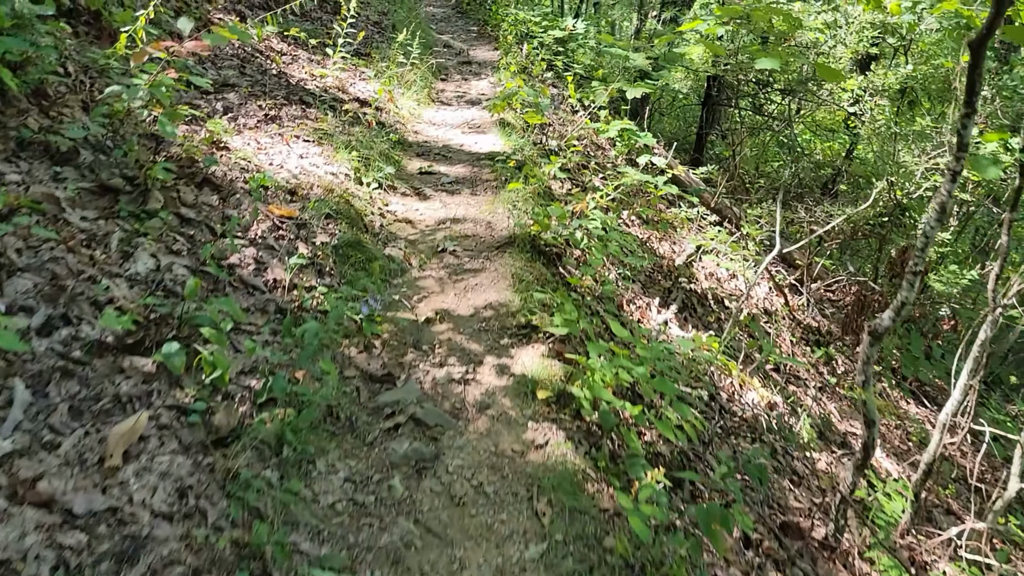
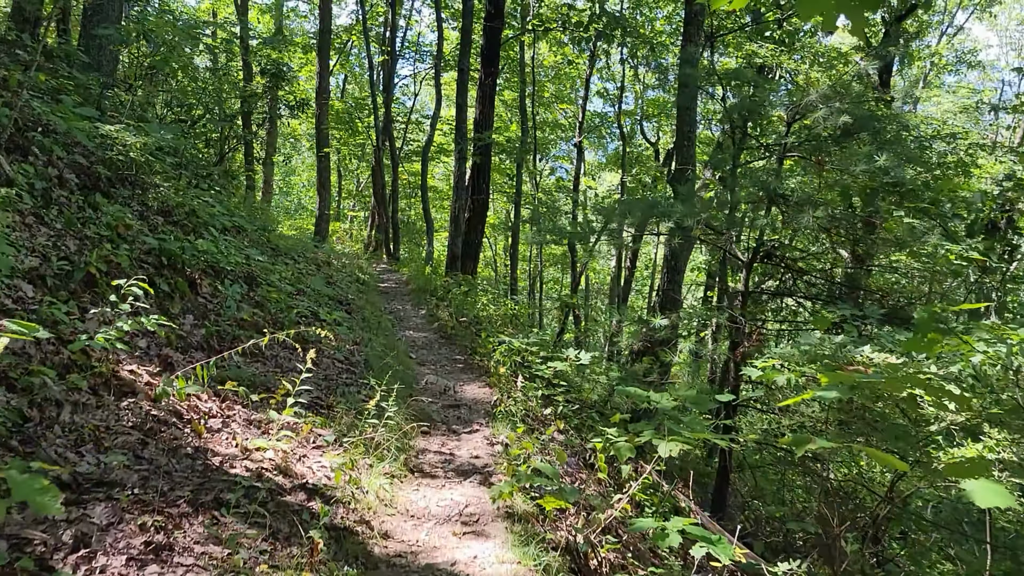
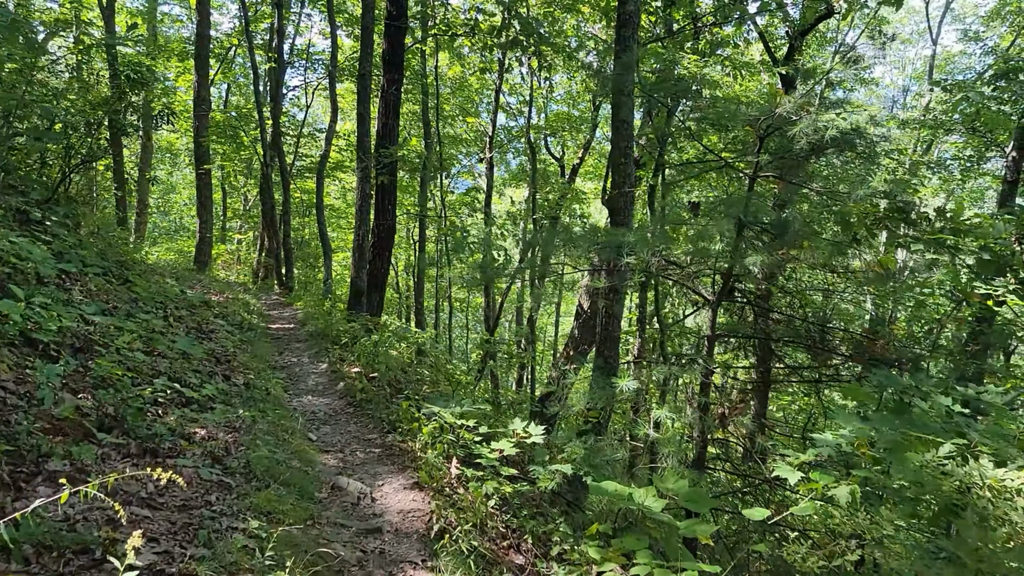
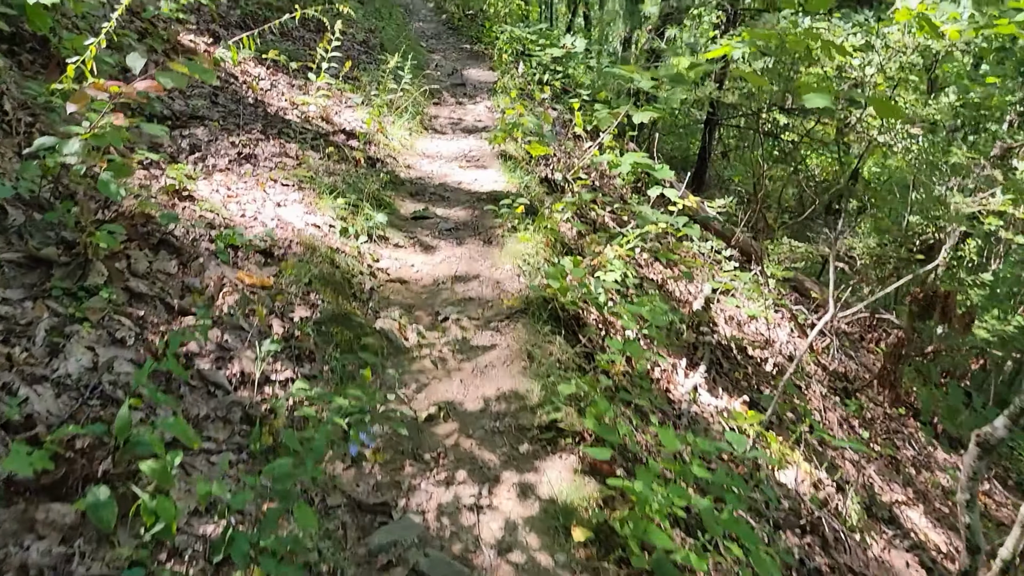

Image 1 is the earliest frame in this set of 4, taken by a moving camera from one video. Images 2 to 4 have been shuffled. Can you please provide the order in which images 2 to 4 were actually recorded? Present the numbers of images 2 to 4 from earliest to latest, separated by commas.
4, 2, 3
